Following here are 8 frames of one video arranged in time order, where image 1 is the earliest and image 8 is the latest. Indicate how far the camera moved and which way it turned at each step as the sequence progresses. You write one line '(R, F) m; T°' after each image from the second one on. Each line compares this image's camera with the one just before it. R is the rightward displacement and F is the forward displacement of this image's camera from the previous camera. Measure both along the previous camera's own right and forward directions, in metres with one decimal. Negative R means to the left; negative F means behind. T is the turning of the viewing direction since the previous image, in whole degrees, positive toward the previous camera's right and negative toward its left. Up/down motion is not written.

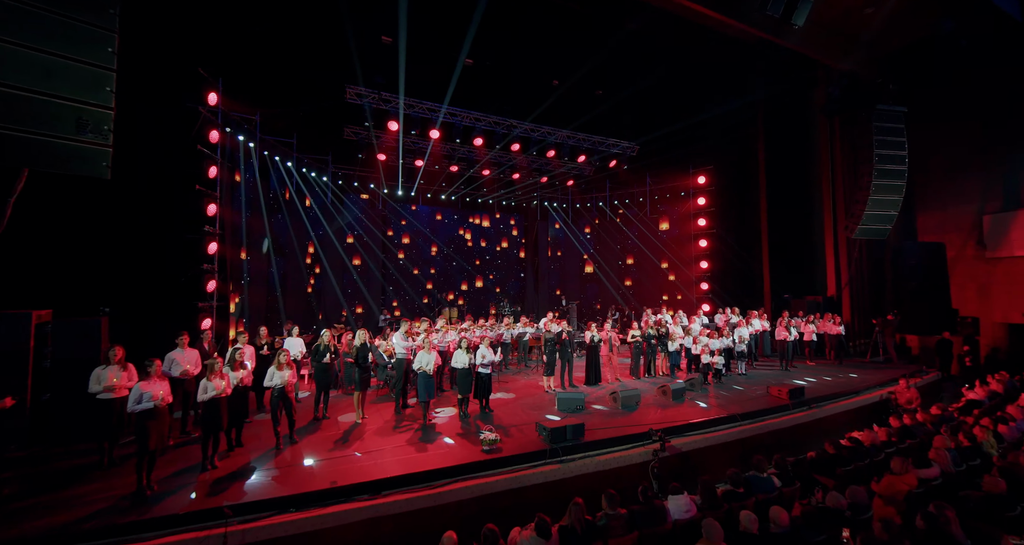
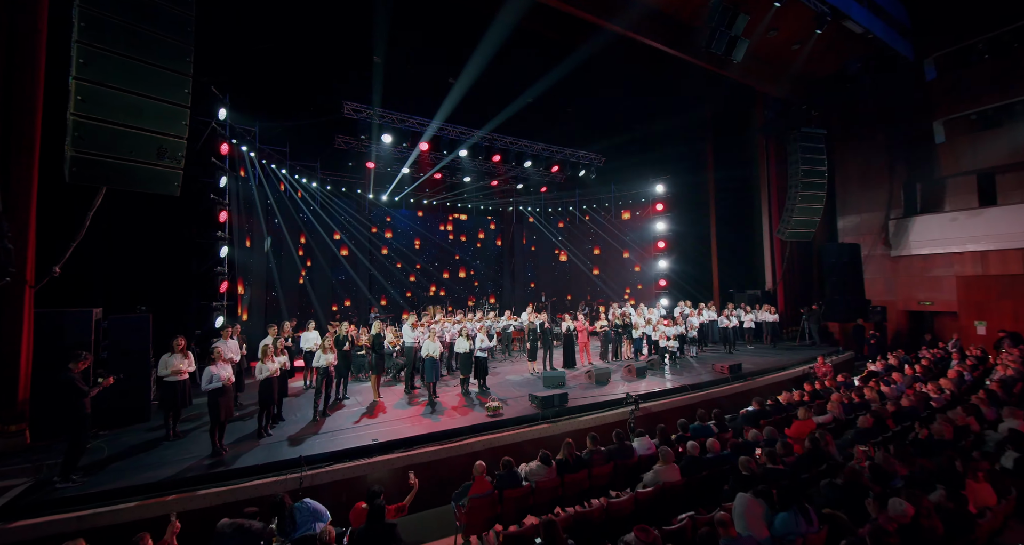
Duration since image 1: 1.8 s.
(-0.5, -1.1) m; +5°
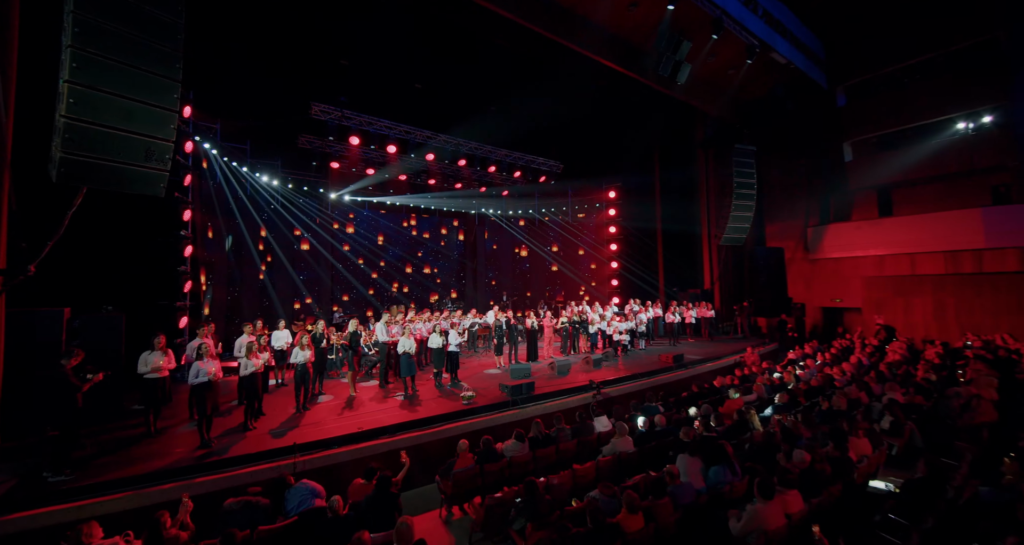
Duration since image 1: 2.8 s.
(-0.3, -0.6) m; +7°
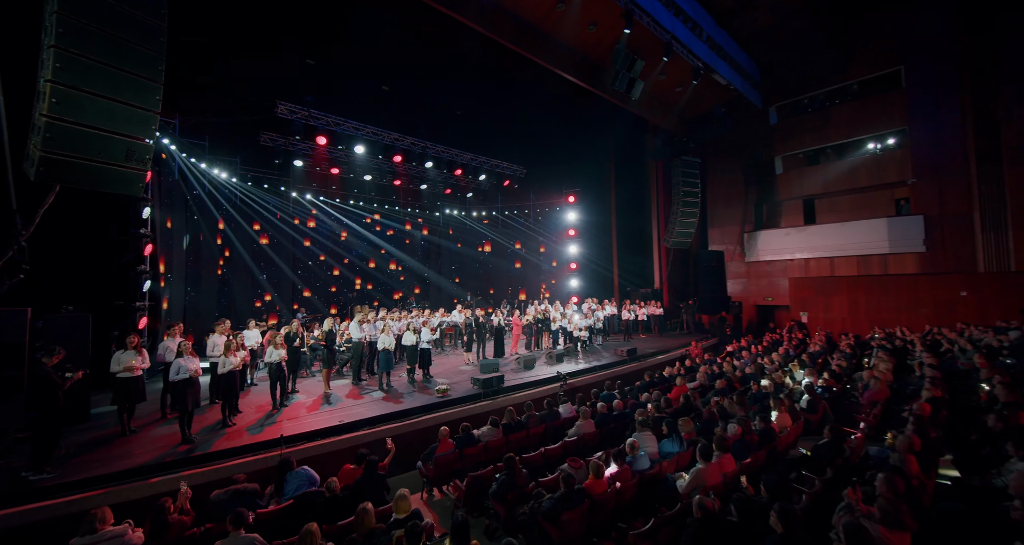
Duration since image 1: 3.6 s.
(-0.3, -0.5) m; +6°
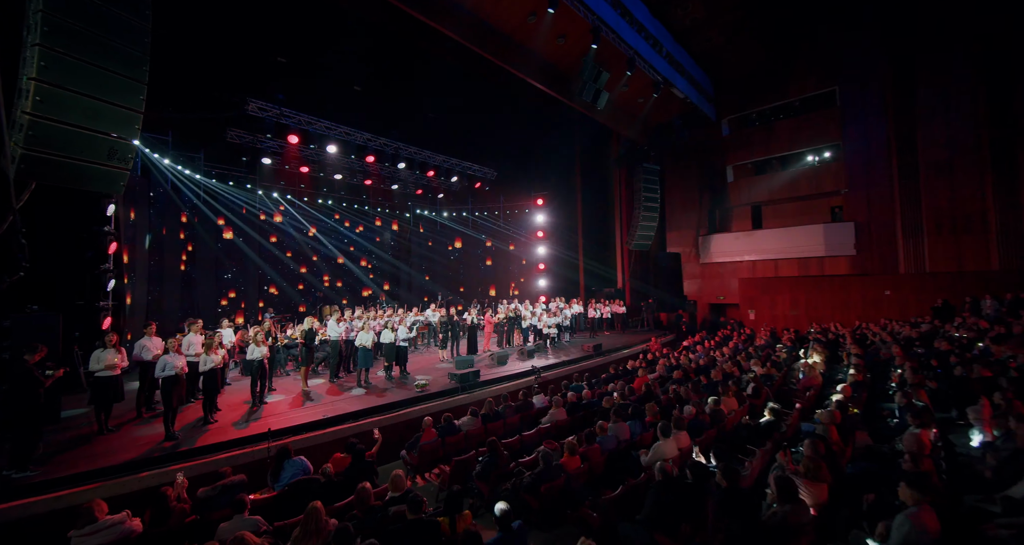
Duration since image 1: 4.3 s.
(-0.2, -0.4) m; +5°
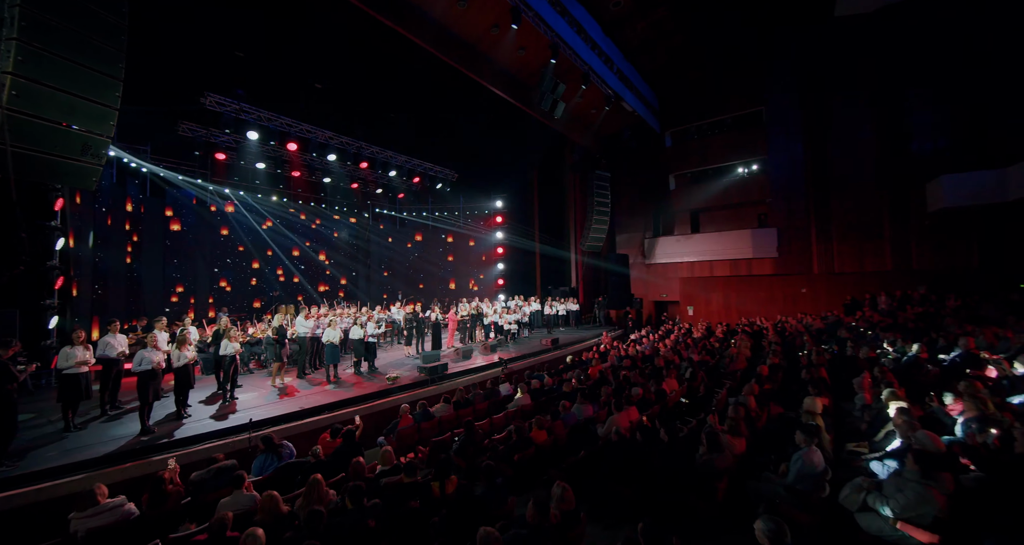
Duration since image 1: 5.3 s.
(-0.3, -0.6) m; +7°
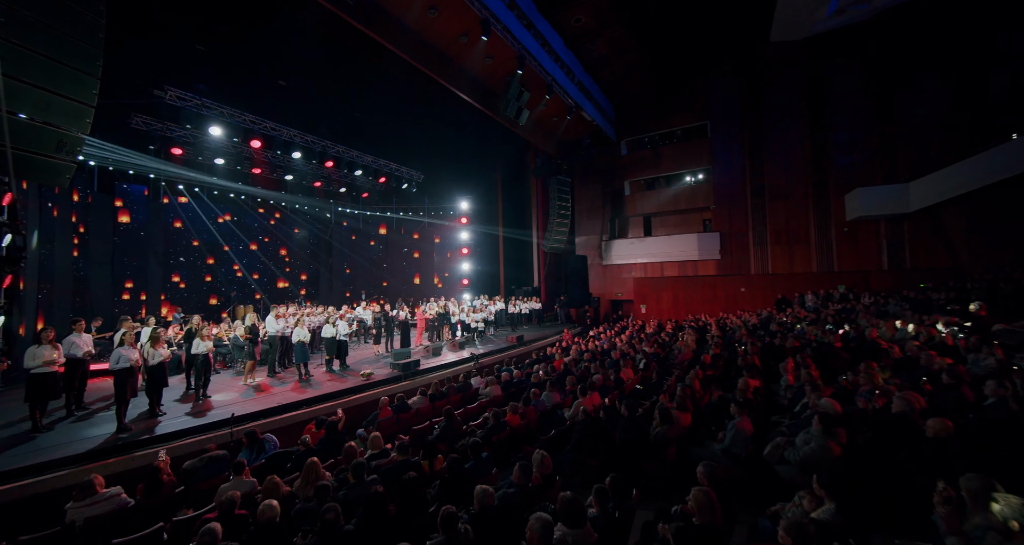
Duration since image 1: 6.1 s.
(-0.3, -0.5) m; +6°
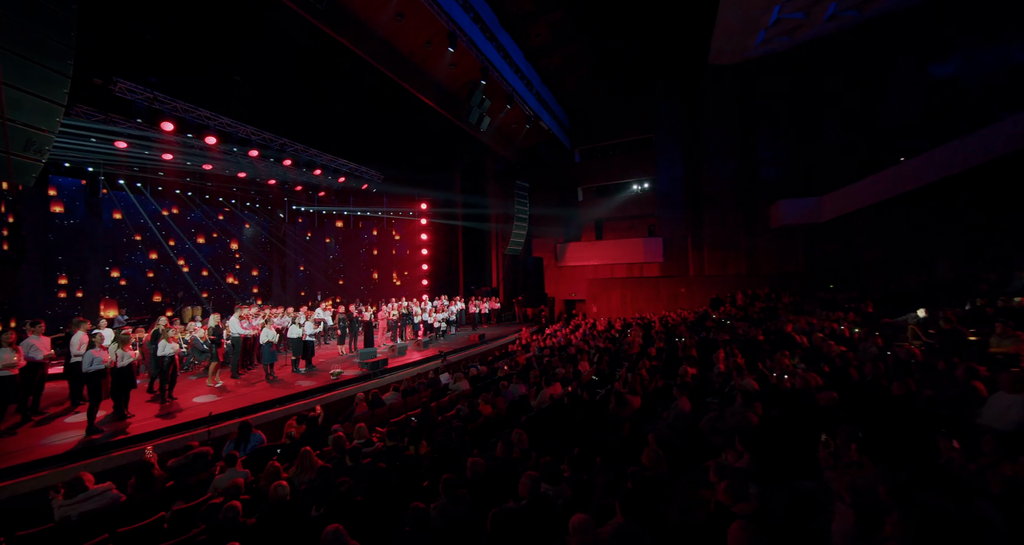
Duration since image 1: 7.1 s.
(-0.3, -0.6) m; +7°
